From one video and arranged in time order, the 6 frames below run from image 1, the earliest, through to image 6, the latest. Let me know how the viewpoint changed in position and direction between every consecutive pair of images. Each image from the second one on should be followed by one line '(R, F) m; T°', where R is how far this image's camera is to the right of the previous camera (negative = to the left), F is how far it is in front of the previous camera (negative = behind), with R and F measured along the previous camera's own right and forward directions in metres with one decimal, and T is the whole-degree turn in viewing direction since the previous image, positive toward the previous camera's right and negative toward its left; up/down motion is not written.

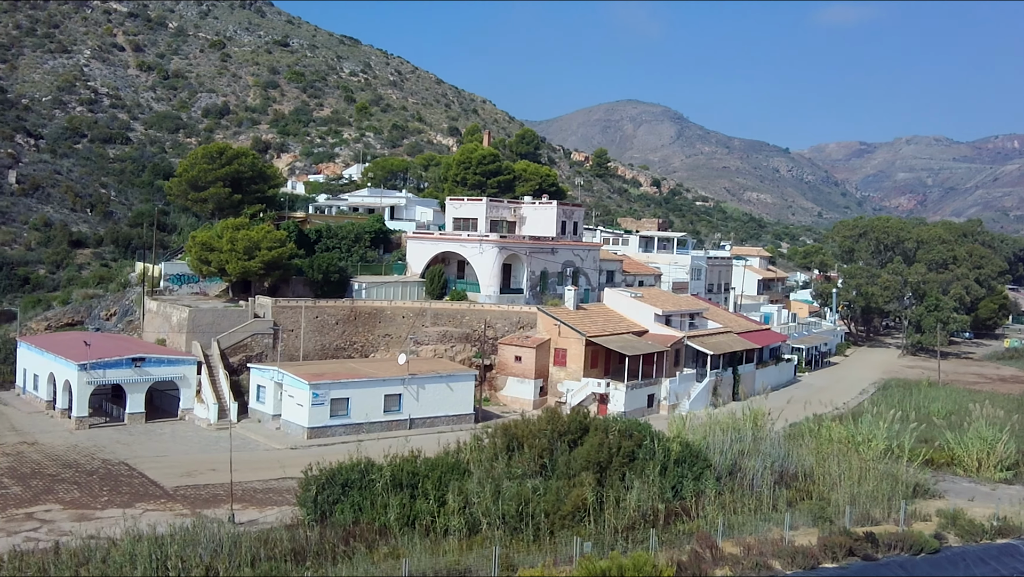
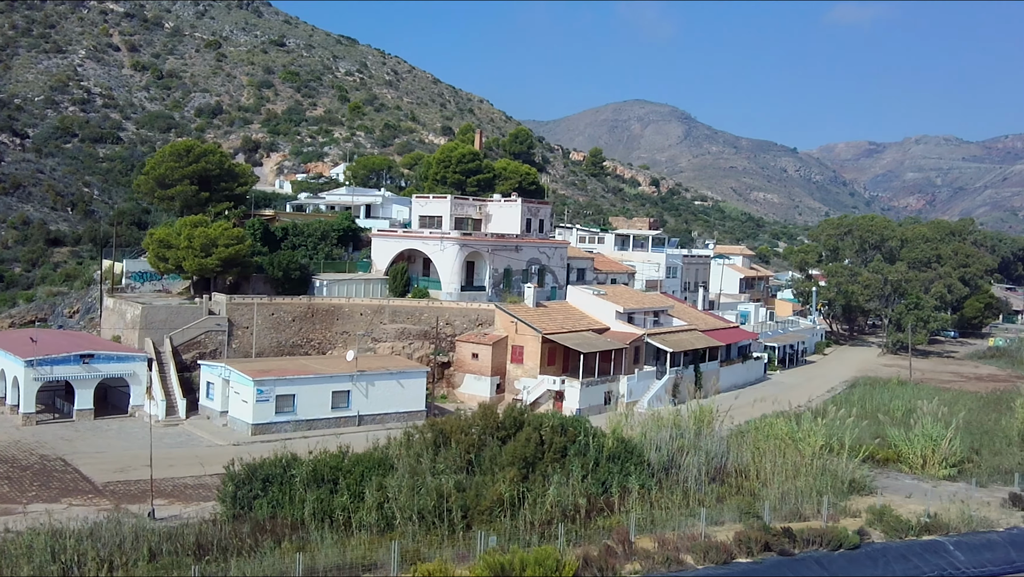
(+1.7, 0.0) m; 0°
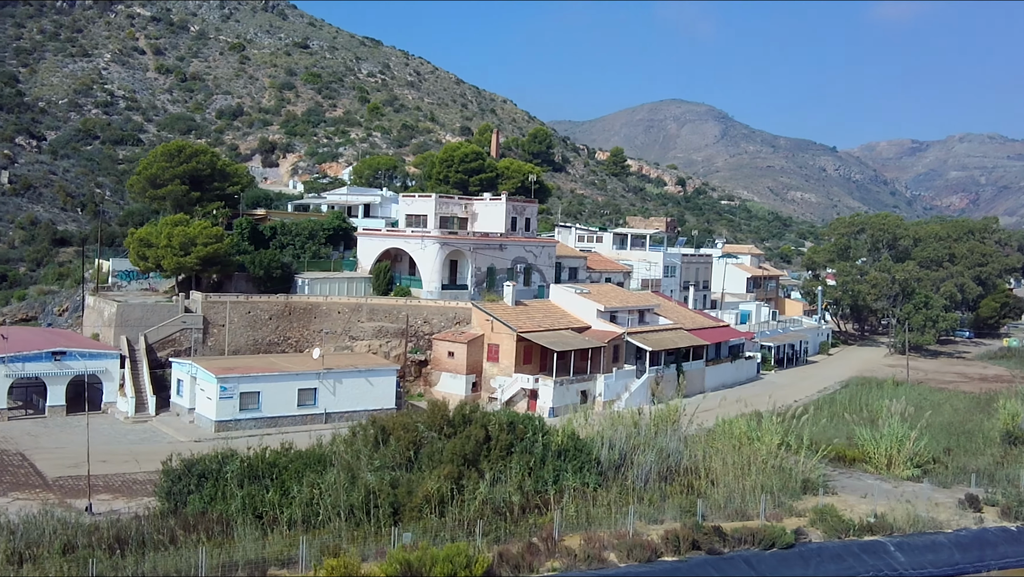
(+2.0, +0.1) m; -2°
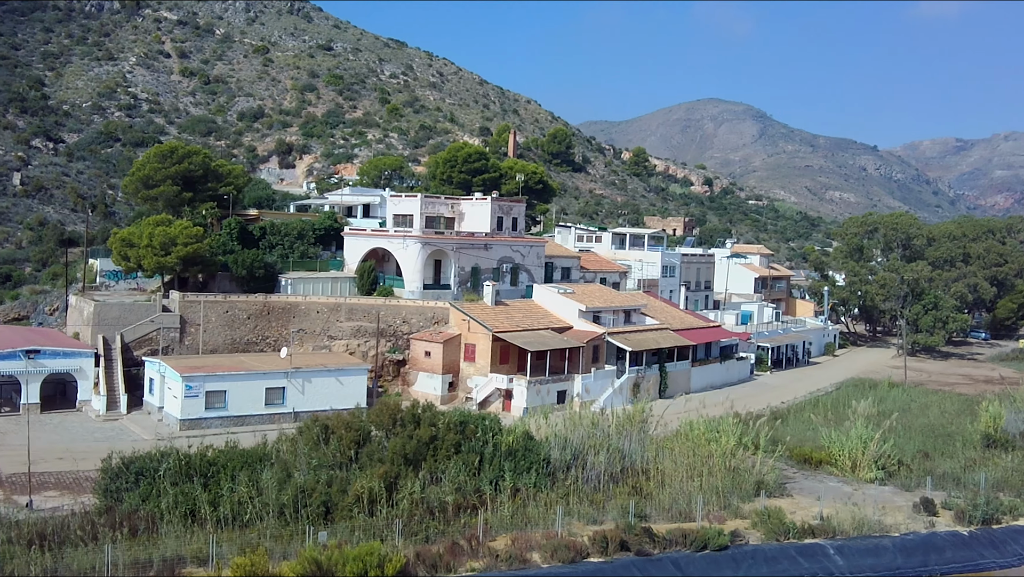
(+2.0, +0.1) m; -2°
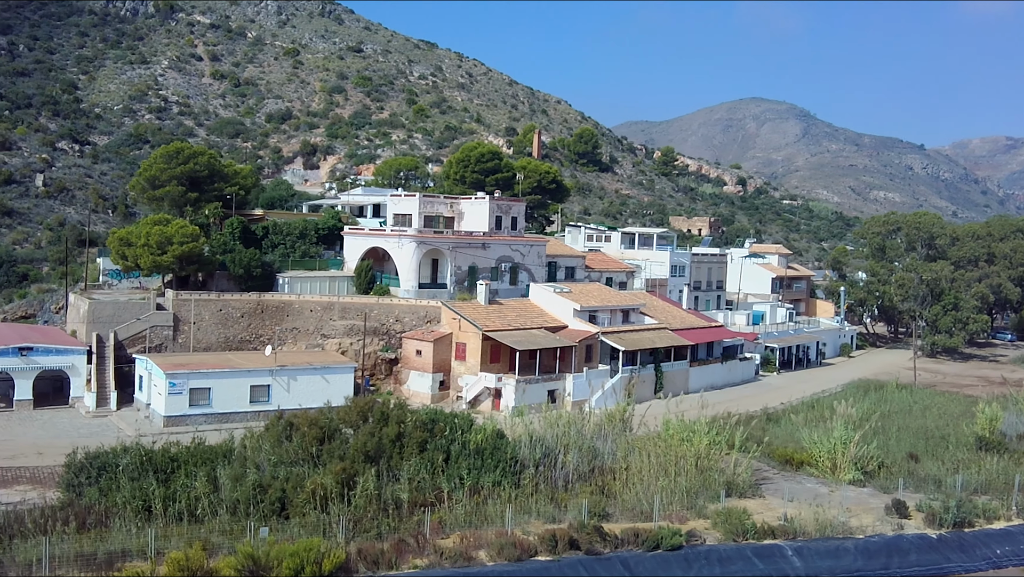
(+1.6, +0.1) m; -2°
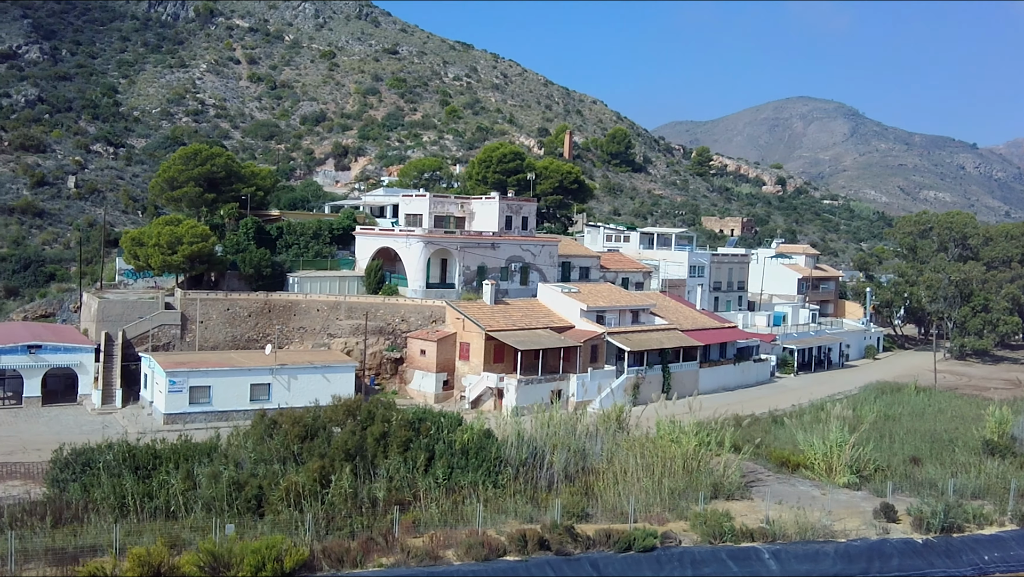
(+1.3, +0.1) m; -2°
